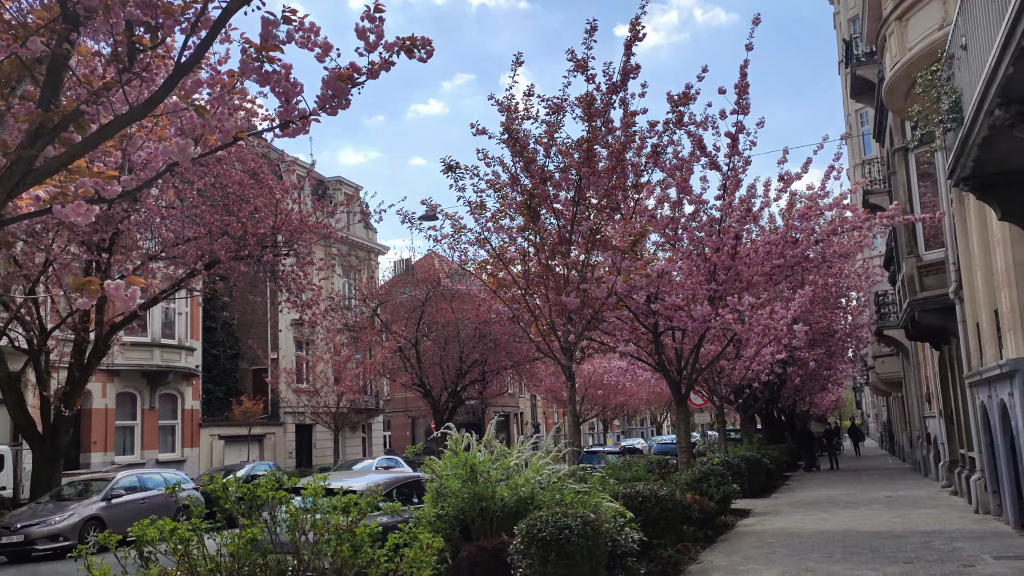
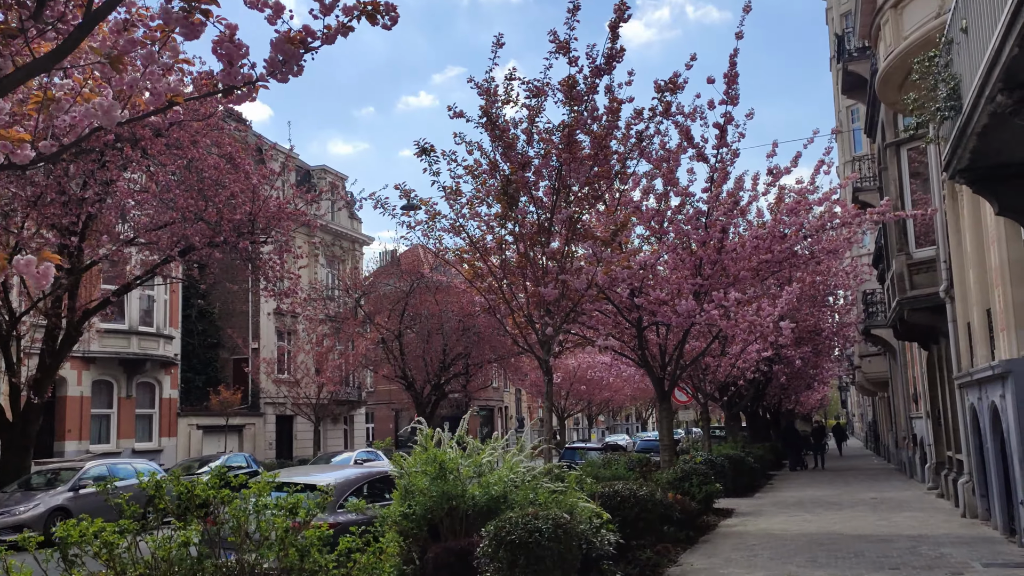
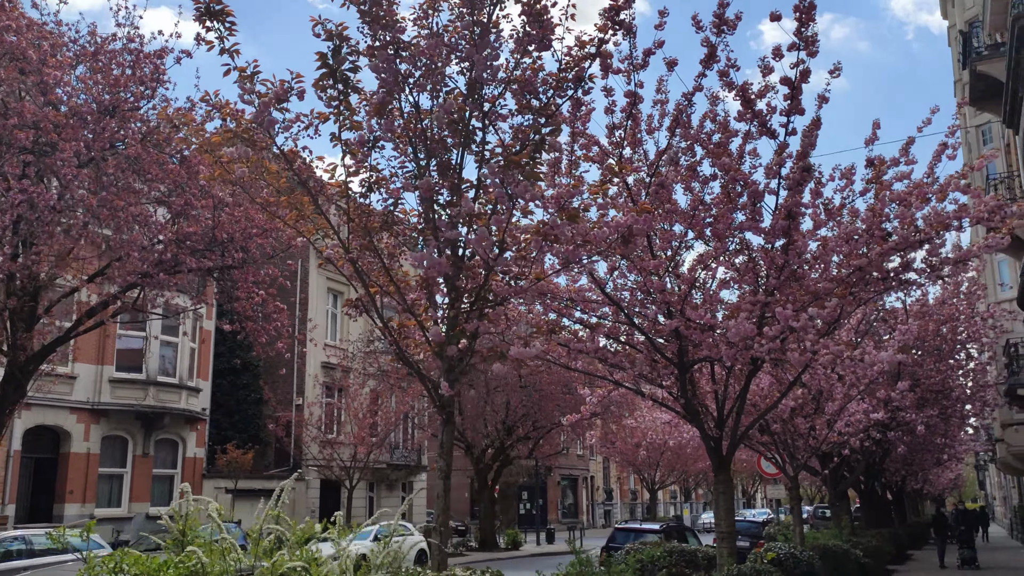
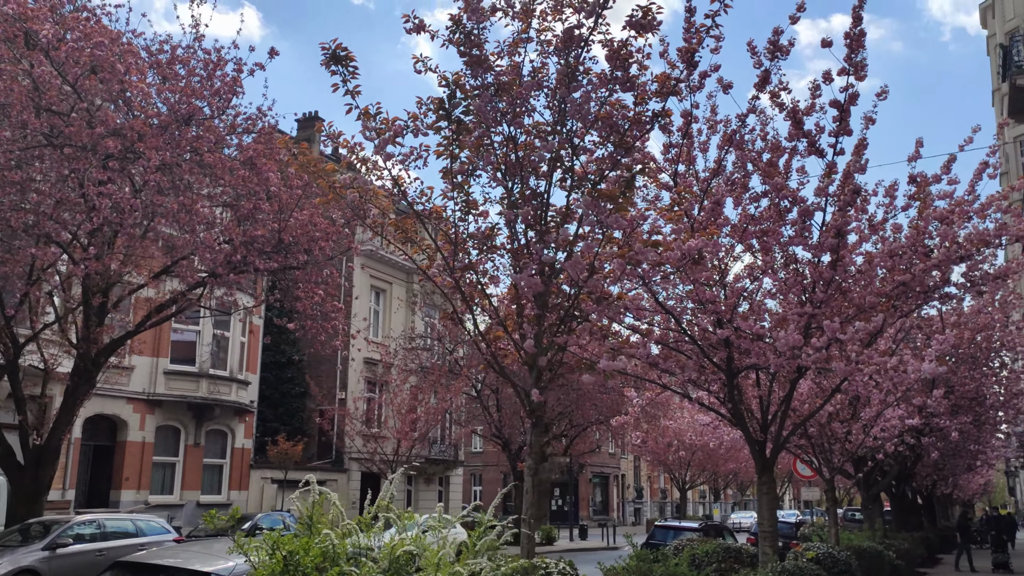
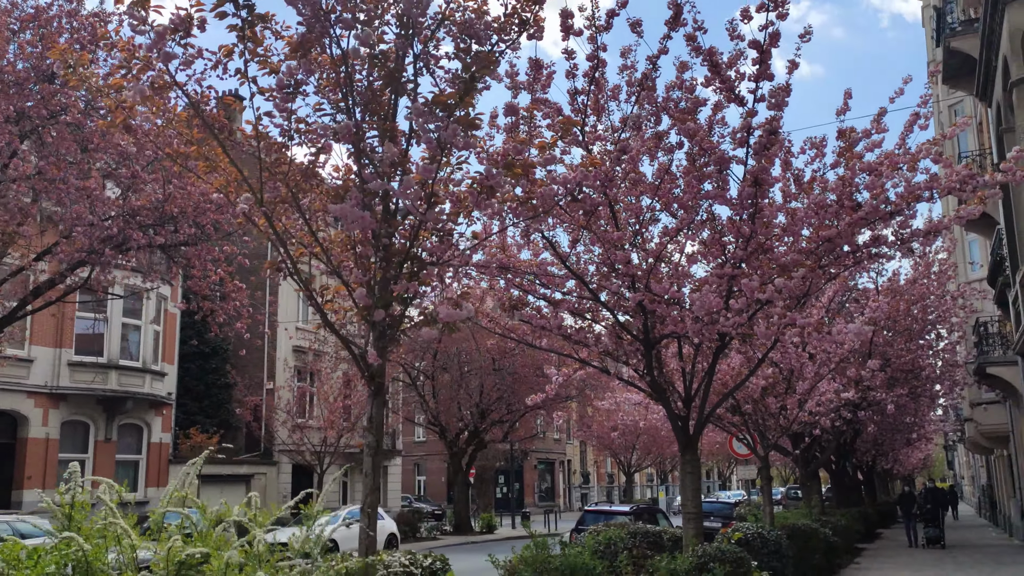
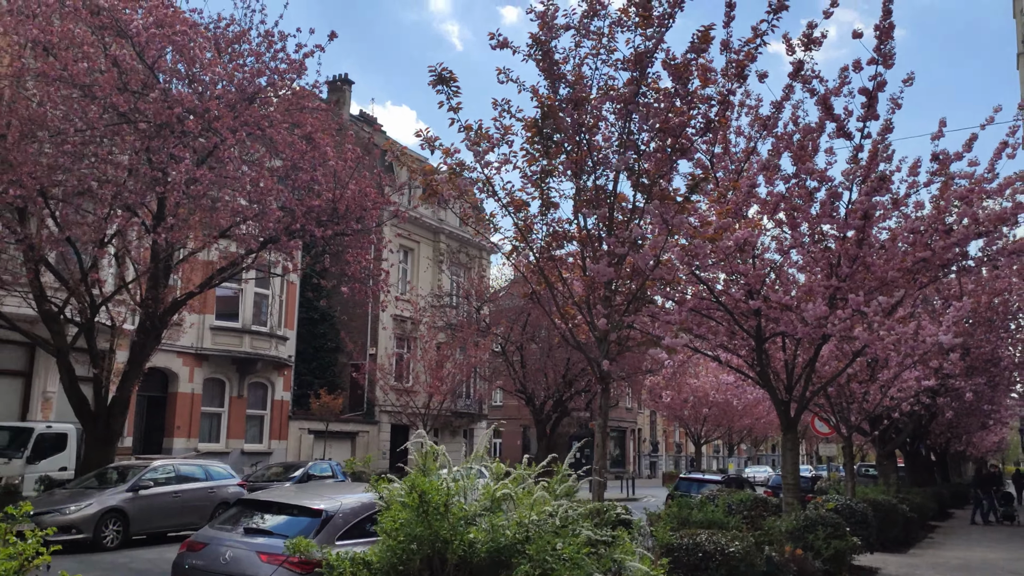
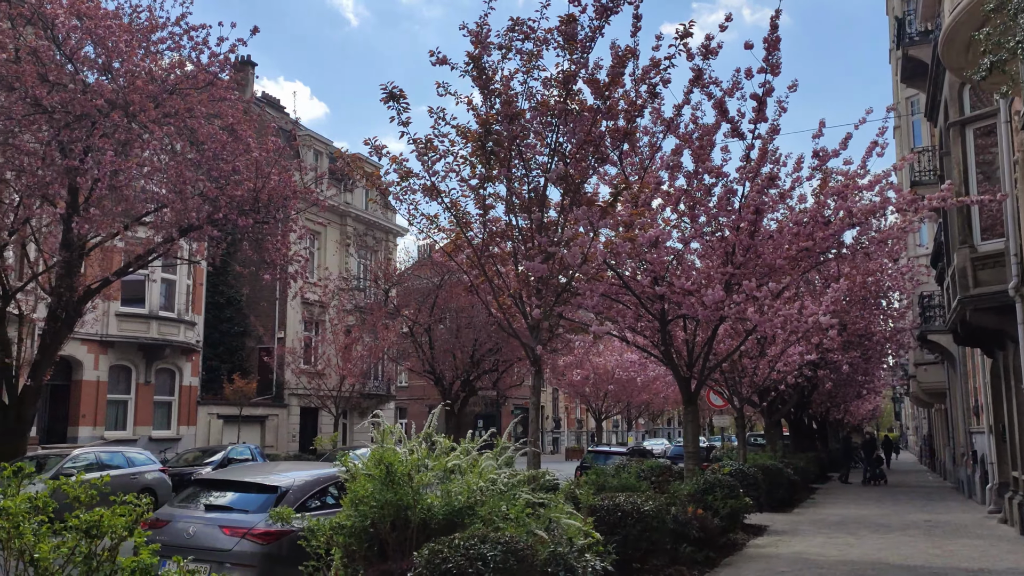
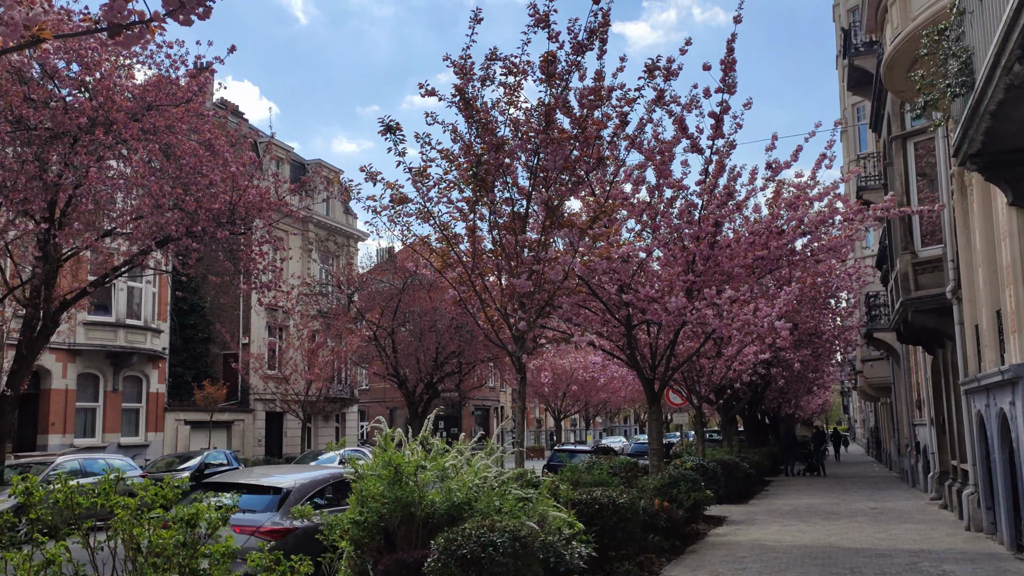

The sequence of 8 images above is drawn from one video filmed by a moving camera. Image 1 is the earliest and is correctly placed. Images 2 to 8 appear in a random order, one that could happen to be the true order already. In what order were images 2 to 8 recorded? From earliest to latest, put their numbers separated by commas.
2, 8, 7, 6, 4, 3, 5
